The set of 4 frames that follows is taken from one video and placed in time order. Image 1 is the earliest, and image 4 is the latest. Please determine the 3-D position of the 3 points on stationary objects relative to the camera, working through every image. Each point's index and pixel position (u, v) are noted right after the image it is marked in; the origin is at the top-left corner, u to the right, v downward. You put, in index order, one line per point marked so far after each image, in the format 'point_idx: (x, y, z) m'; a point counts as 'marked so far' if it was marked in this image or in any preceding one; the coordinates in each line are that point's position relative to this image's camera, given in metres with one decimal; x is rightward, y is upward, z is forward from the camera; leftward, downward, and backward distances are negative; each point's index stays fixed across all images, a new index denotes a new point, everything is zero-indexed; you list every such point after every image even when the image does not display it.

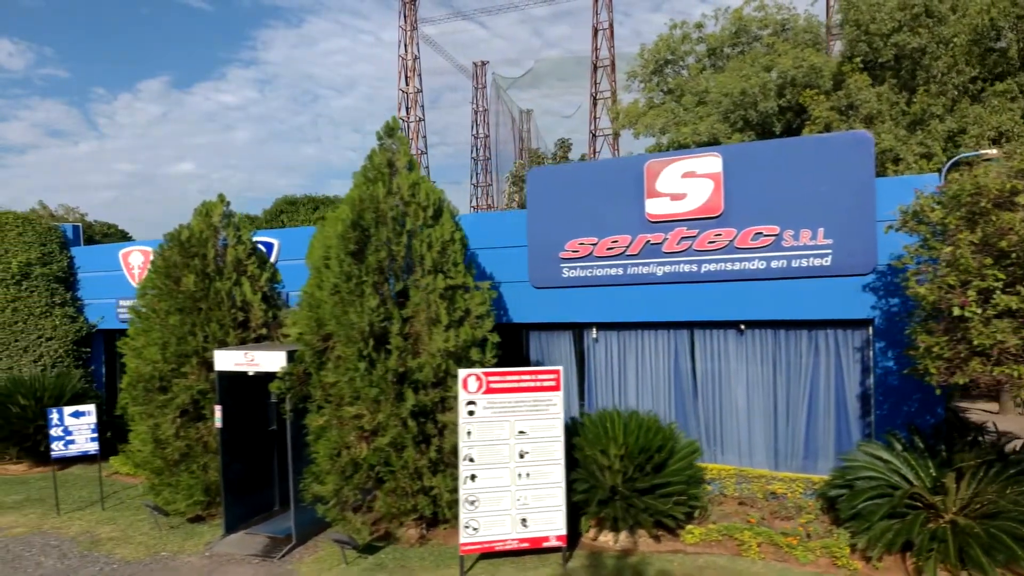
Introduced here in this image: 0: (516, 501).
0: (0.0, -2.1, +6.5) m
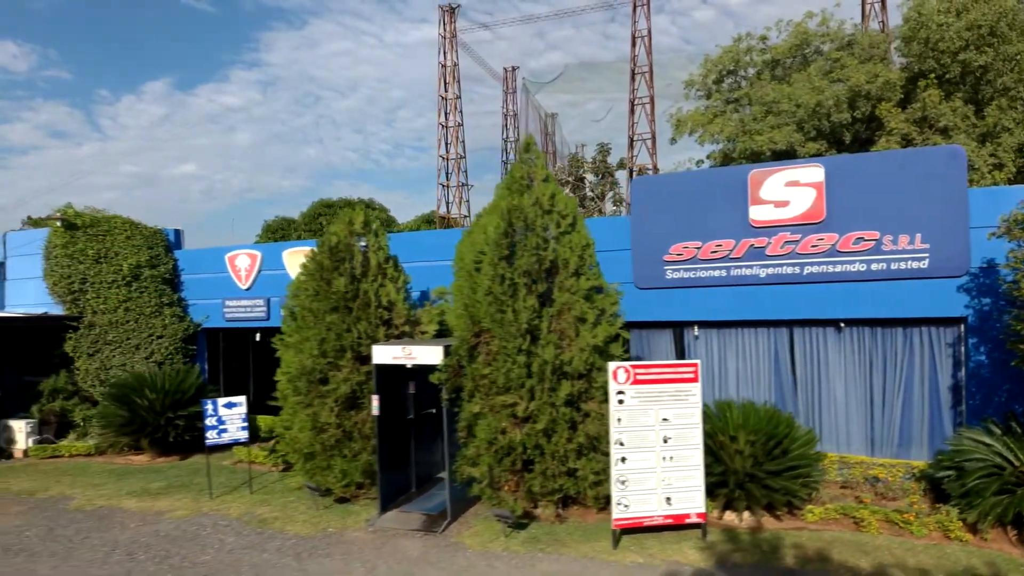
0: (+1.6, -2.1, +7.2) m
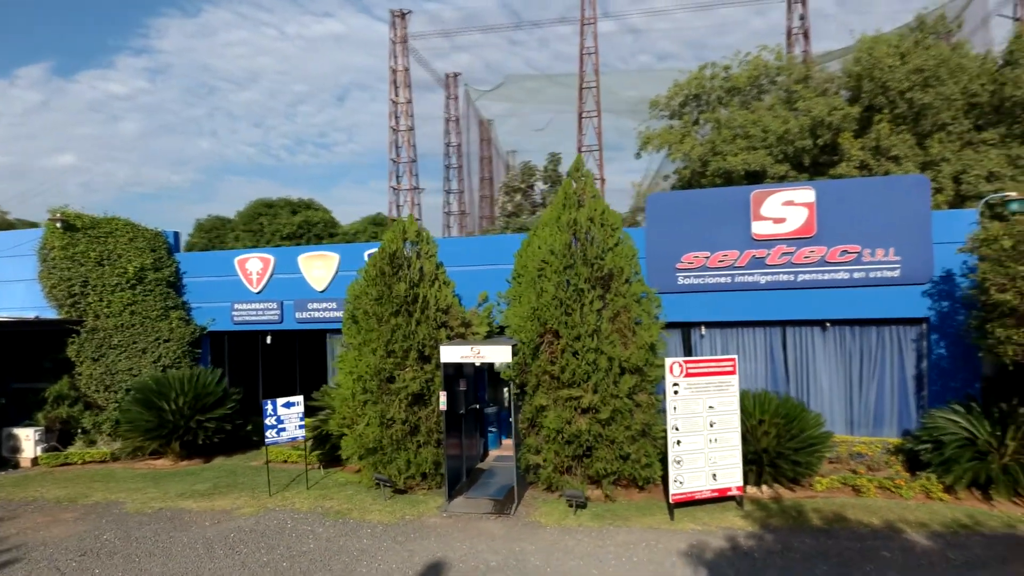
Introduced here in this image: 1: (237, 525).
0: (+2.4, -2.1, +8.3) m
1: (-3.3, -2.9, +8.2) m
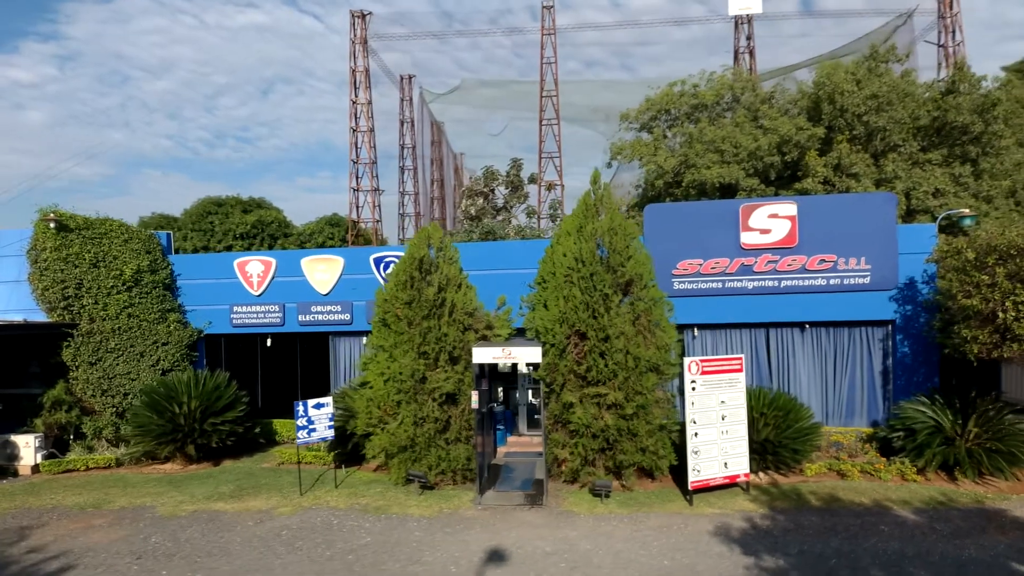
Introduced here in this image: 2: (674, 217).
0: (+2.8, -2.2, +9.2) m
1: (-2.9, -2.9, +8.4) m
2: (+2.8, +1.2, +11.7) m
